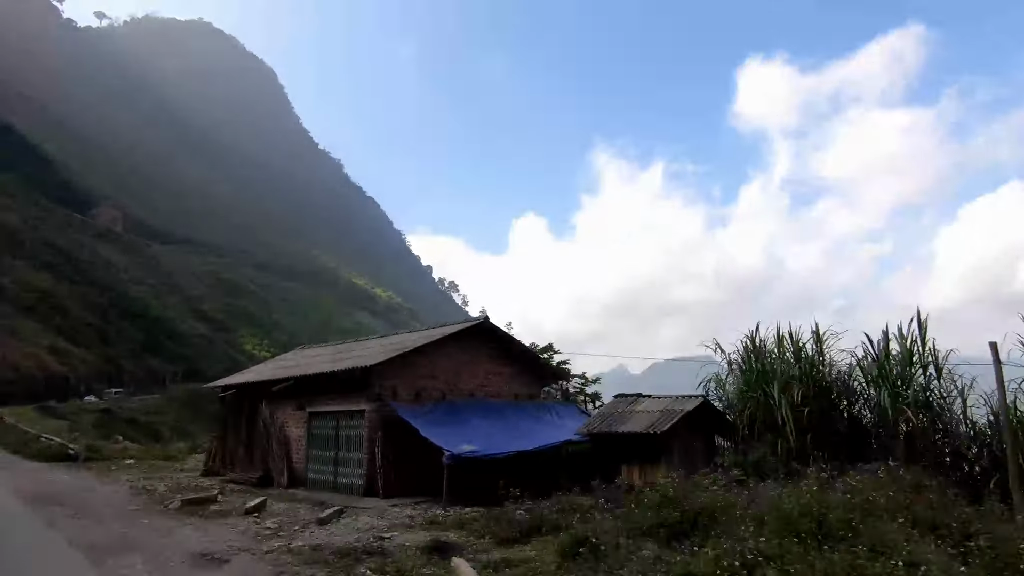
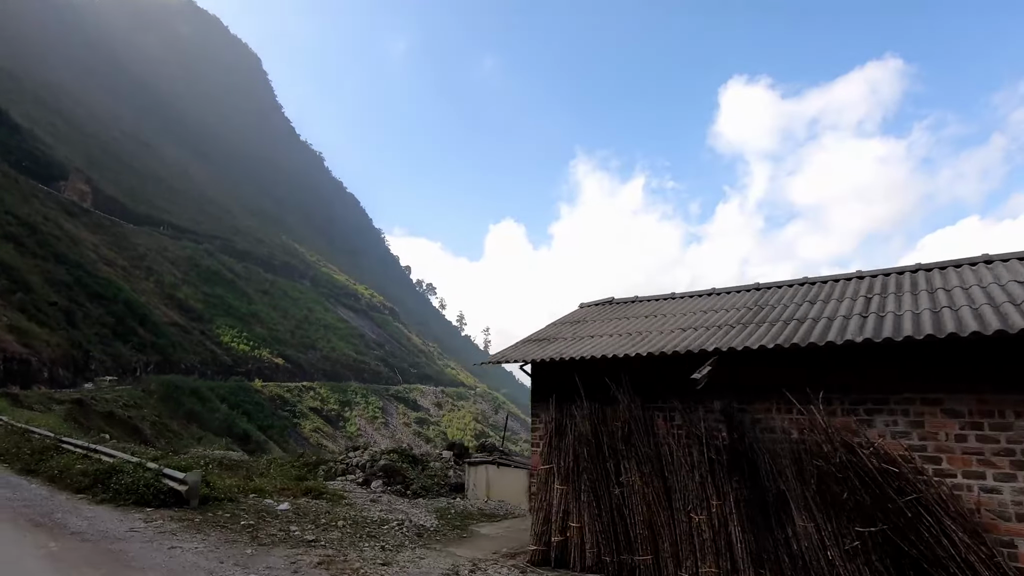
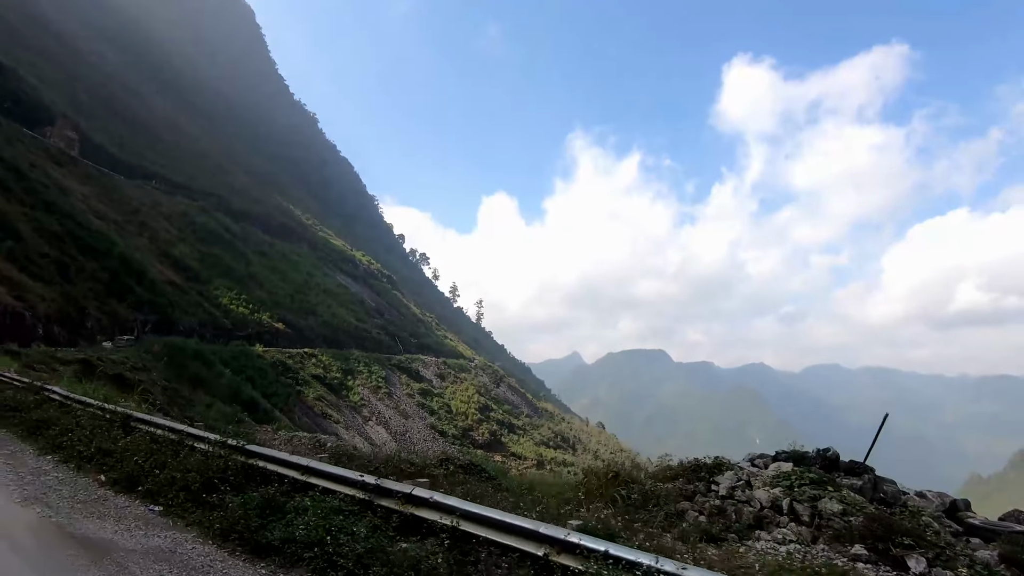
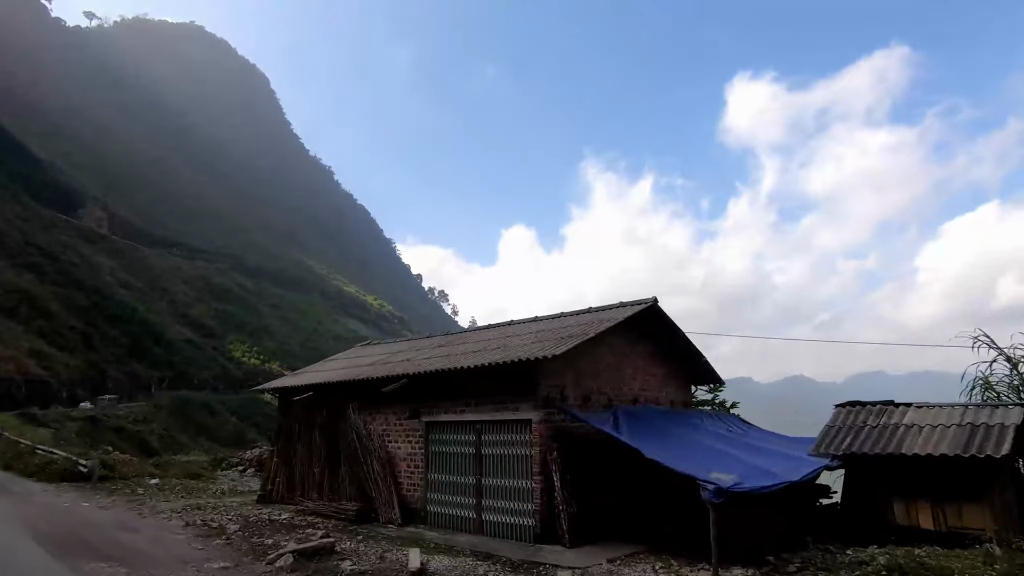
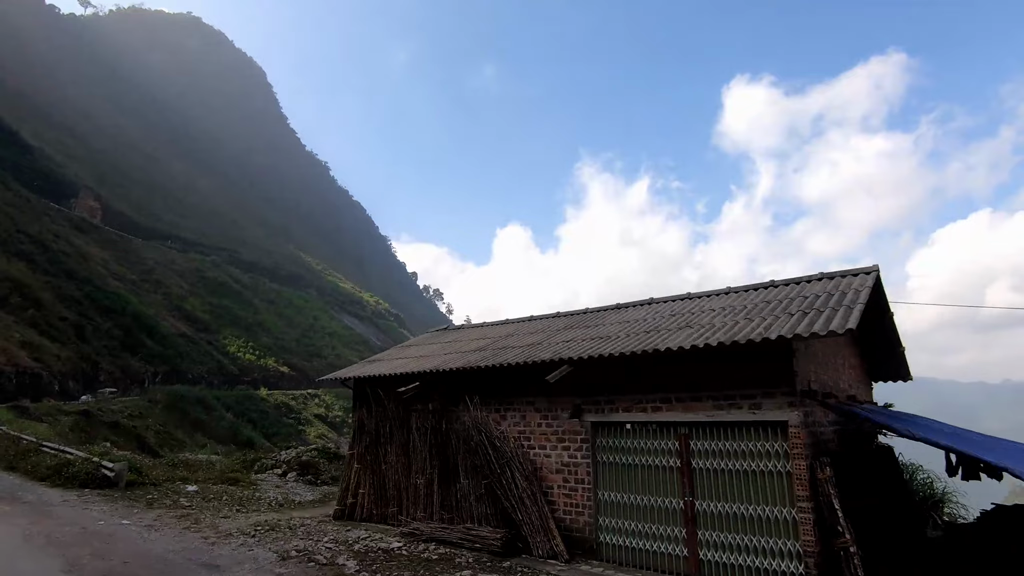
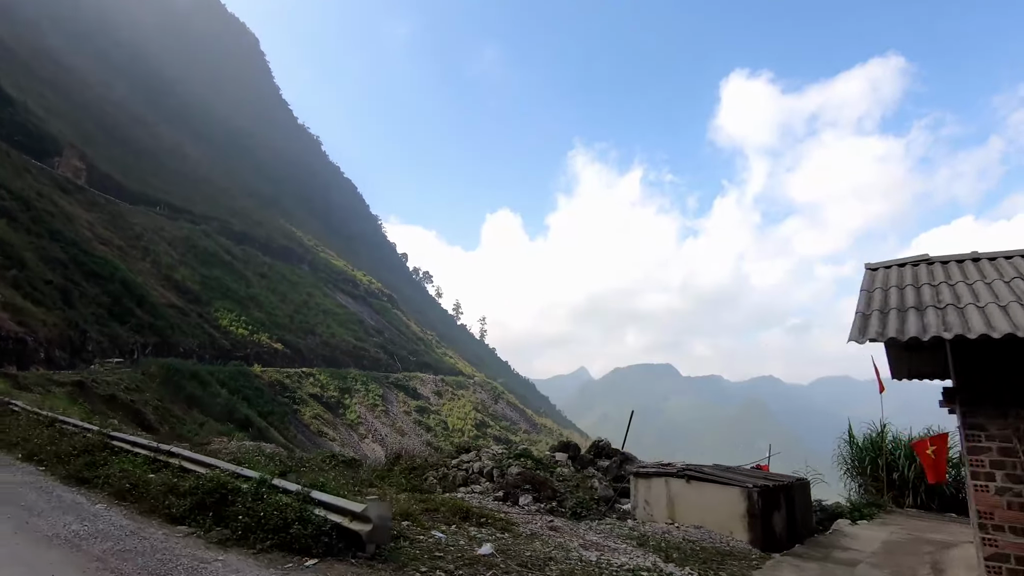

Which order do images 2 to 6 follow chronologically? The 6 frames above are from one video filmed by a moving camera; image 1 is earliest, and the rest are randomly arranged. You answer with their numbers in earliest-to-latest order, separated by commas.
4, 5, 2, 6, 3
